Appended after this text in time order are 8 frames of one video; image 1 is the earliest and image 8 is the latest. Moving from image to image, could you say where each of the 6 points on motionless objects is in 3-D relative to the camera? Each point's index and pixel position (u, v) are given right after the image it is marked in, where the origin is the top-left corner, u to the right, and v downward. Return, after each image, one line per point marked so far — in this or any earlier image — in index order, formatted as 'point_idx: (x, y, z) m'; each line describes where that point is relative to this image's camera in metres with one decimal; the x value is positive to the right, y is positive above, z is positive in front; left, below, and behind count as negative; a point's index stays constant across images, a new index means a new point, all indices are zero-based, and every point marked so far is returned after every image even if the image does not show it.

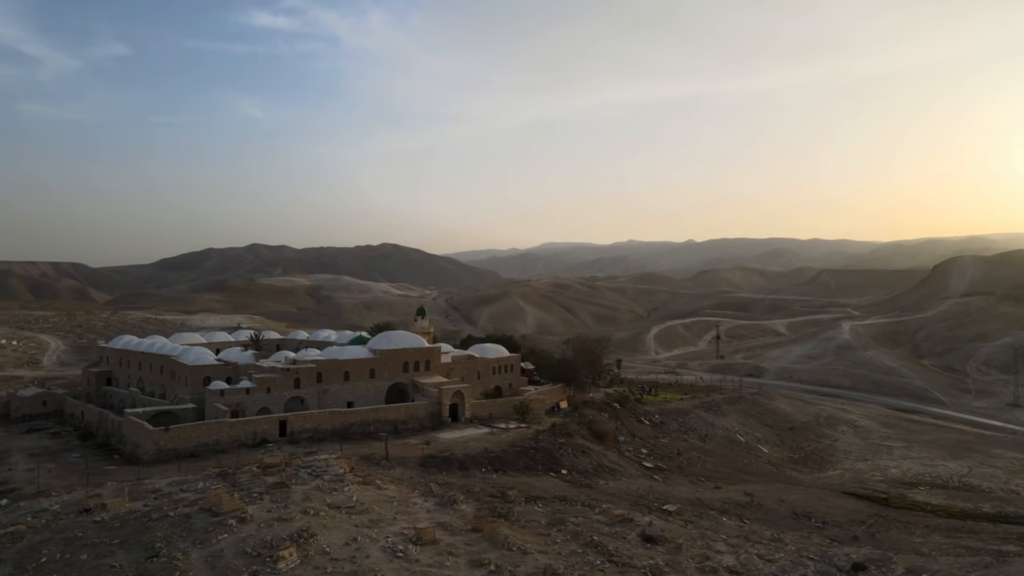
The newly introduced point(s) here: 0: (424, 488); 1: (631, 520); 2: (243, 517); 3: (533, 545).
0: (-2.3, -5.1, +17.5) m
1: (+3.1, -6.1, +18.0) m
2: (-5.0, -4.2, +12.6) m
3: (+0.4, -5.5, +14.8) m
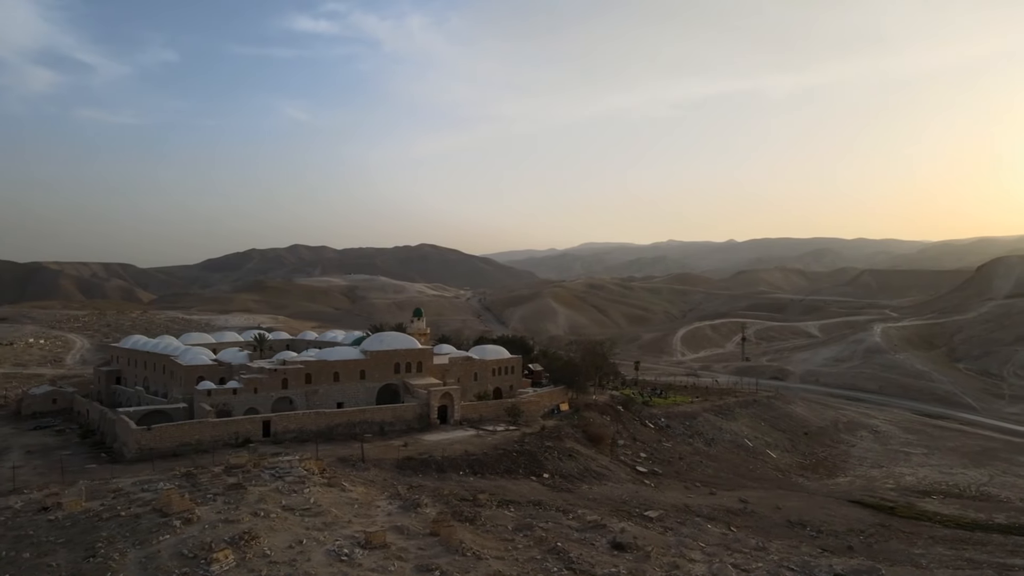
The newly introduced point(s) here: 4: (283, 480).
0: (-3.1, -5.1, +17.3) m
1: (+2.3, -6.1, +17.7) m
2: (-5.9, -4.2, +12.6) m
3: (-0.5, -5.6, +14.5) m
4: (-5.2, -4.3, +15.5) m
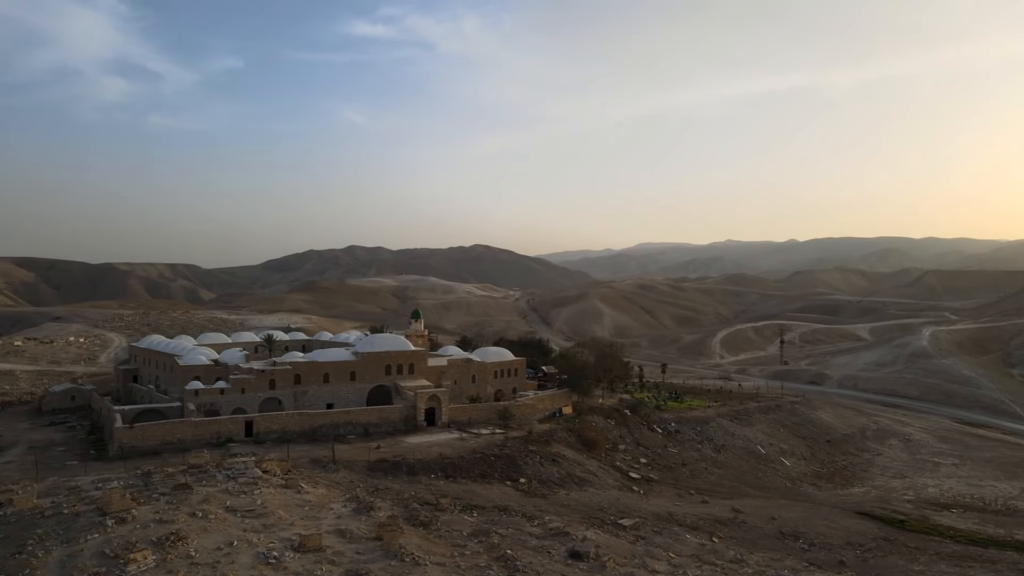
0: (-4.1, -5.2, +17.3) m
1: (+1.3, -6.2, +17.3) m
2: (-7.2, -4.3, +12.8) m
3: (-1.6, -5.6, +14.3) m
4: (-6.3, -4.4, +15.6) m
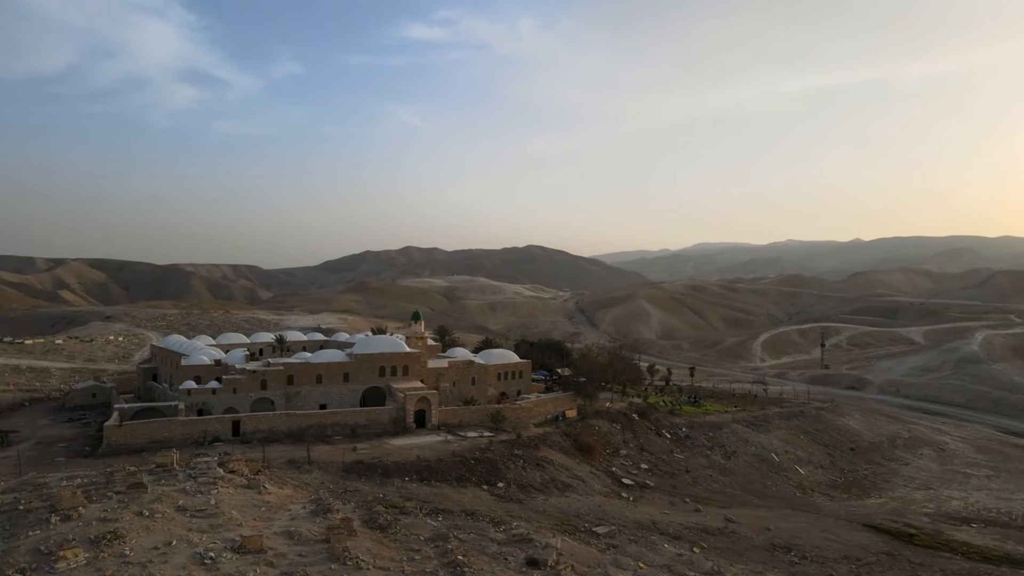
0: (-5.0, -5.2, +17.4) m
1: (+0.4, -6.3, +17.0) m
2: (-8.4, -4.3, +13.1) m
3: (-2.7, -5.7, +14.3) m
4: (-7.3, -4.4, +15.9) m
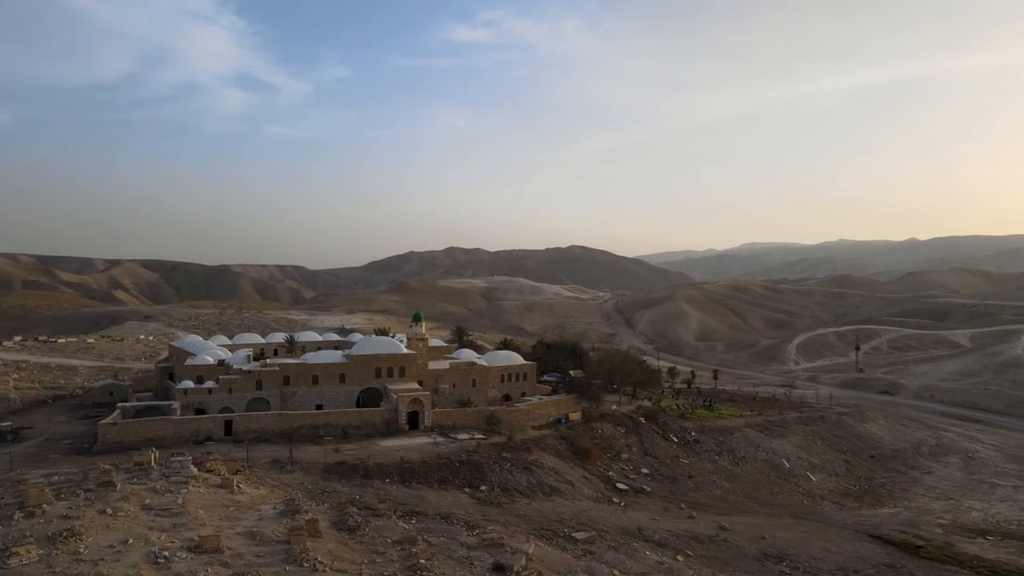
0: (-5.6, -5.3, +17.5) m
1: (-0.3, -6.3, +16.8) m
2: (-9.3, -4.4, +13.4) m
3: (-3.6, -5.7, +14.3) m
4: (-8.0, -4.5, +16.1) m
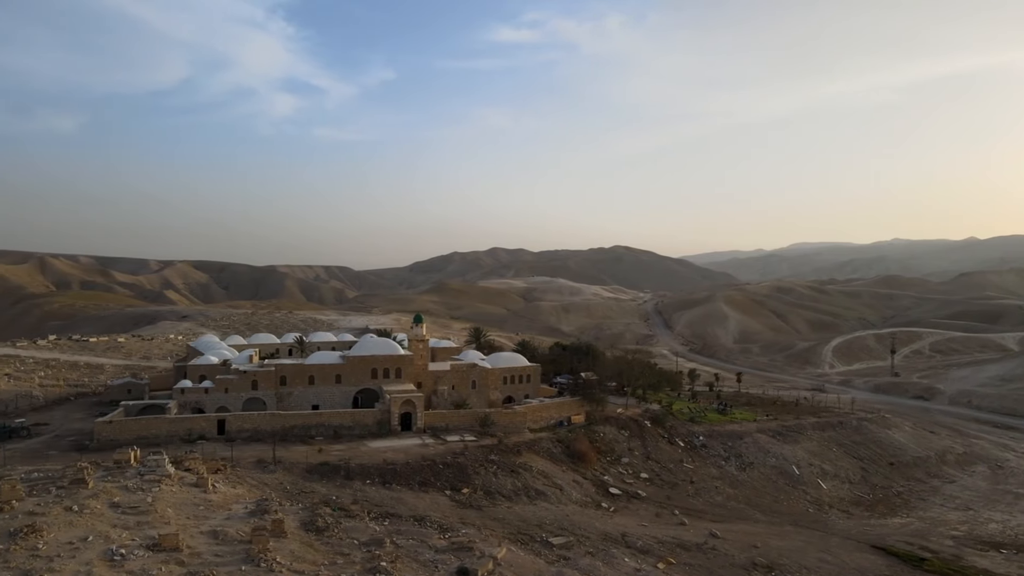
0: (-6.3, -5.3, +17.7) m
1: (-1.0, -6.4, +16.7) m
2: (-10.2, -4.4, +13.8) m
3: (-4.5, -5.8, +14.4) m
4: (-8.8, -4.5, +16.5) m
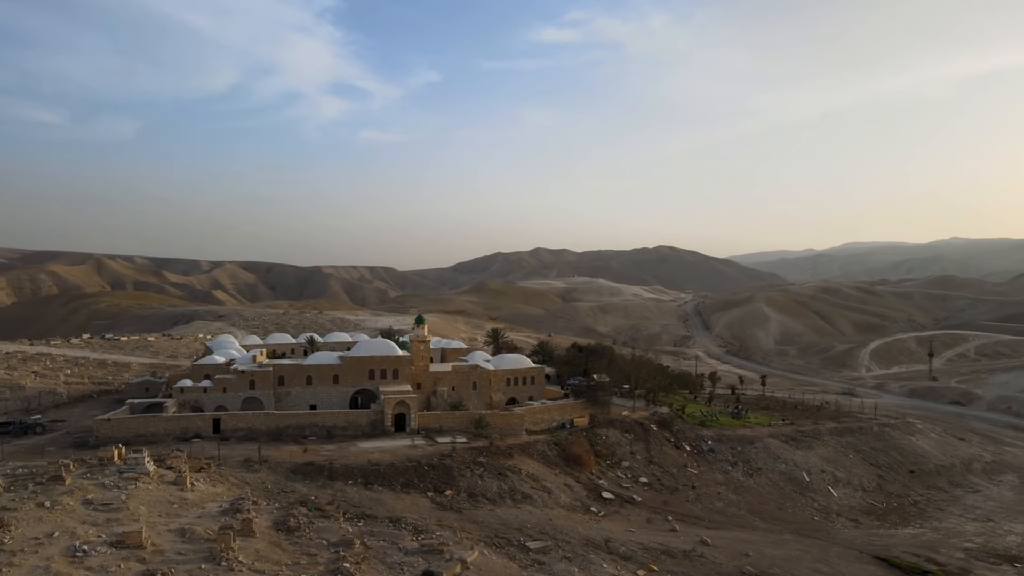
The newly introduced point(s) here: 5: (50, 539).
0: (-7.0, -5.4, +18.0) m
1: (-1.7, -6.4, +16.7) m
2: (-11.1, -4.5, +14.3) m
3: (-5.3, -5.8, +14.5) m
4: (-9.5, -4.6, +16.8) m
5: (-9.0, -4.9, +13.5) m
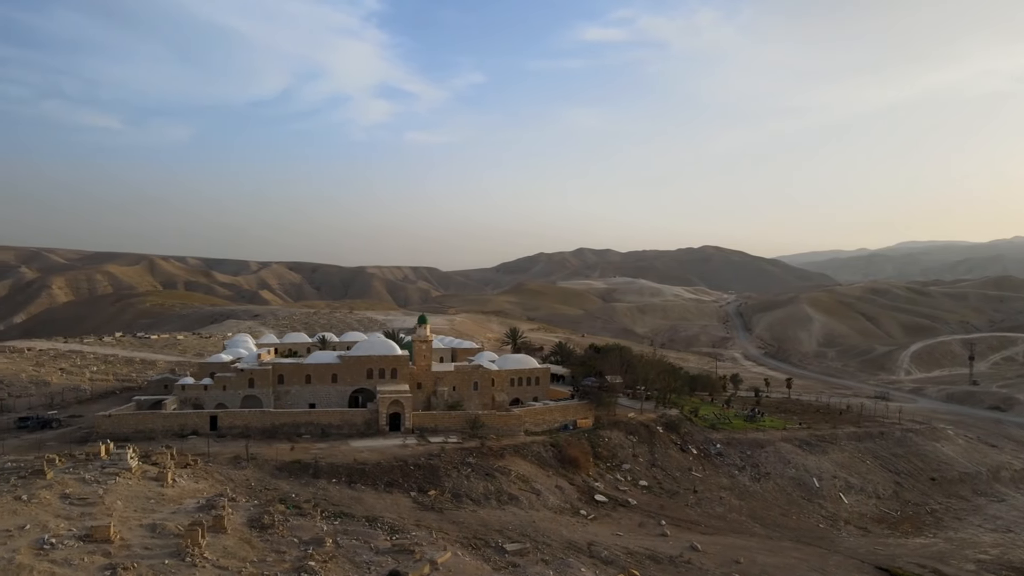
0: (-7.6, -5.4, +18.3) m
1: (-2.4, -6.4, +16.7) m
2: (-11.9, -4.4, +14.8) m
3: (-6.1, -5.8, +14.7) m
4: (-10.2, -4.6, +17.3) m
5: (-9.9, -4.9, +13.9) m
